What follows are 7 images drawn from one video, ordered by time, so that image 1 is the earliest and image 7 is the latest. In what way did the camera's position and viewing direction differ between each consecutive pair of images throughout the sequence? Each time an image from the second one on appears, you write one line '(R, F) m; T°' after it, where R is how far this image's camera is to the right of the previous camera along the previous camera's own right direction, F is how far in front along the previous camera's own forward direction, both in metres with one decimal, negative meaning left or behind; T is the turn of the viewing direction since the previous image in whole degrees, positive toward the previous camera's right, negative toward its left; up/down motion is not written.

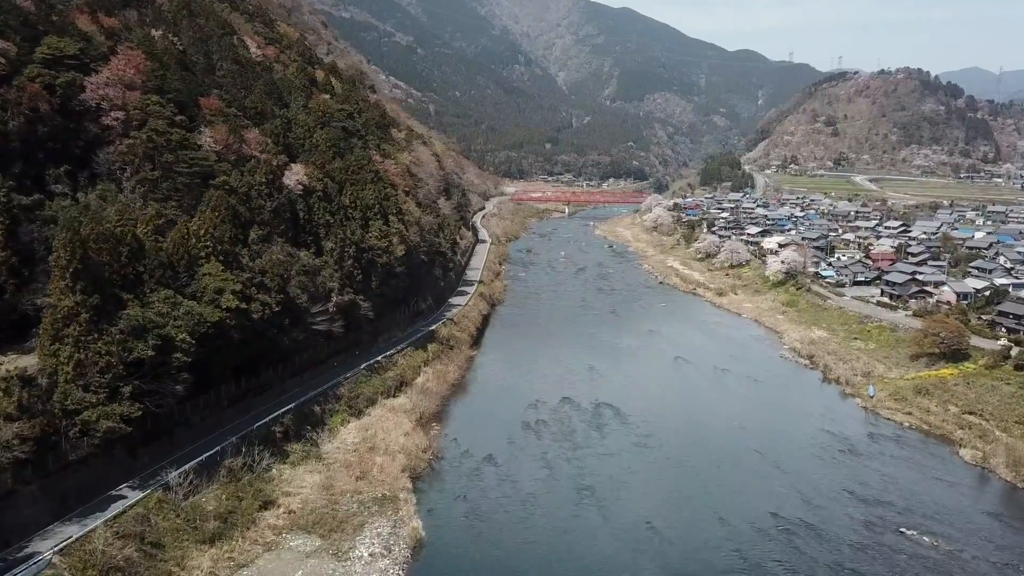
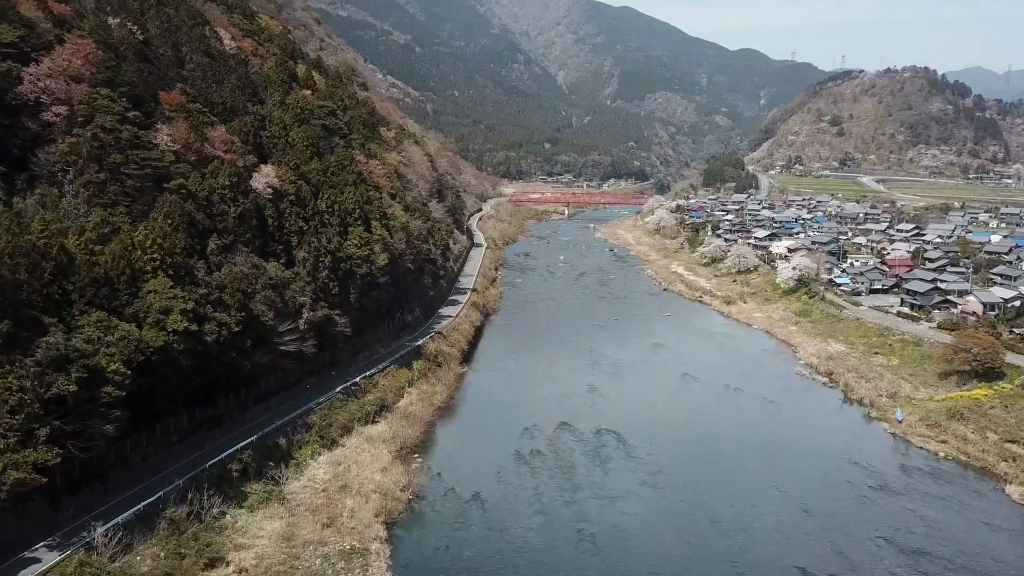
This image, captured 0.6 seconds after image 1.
(+0.1, +1.3) m; 0°
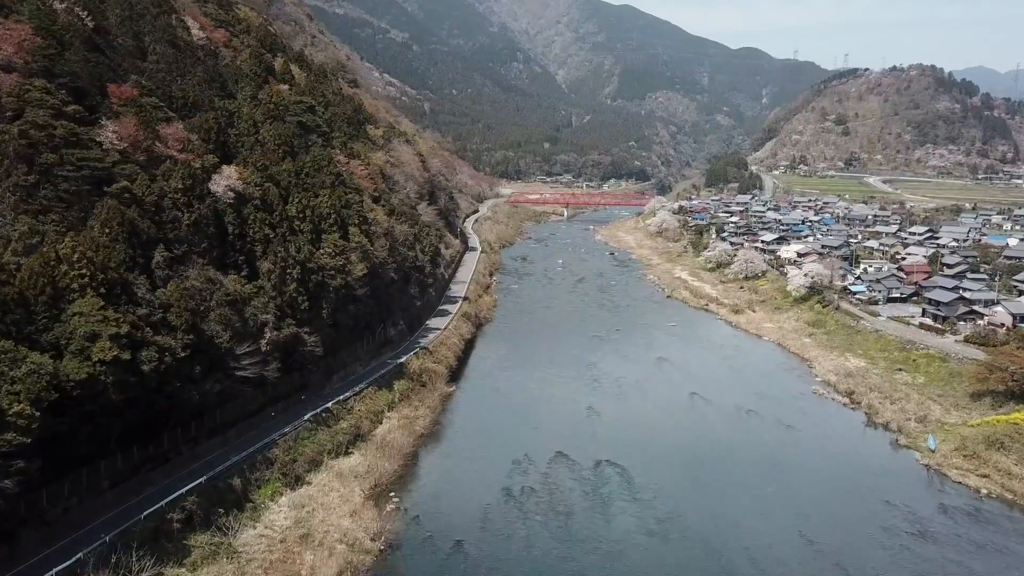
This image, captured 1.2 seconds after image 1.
(+0.1, +1.3) m; 0°
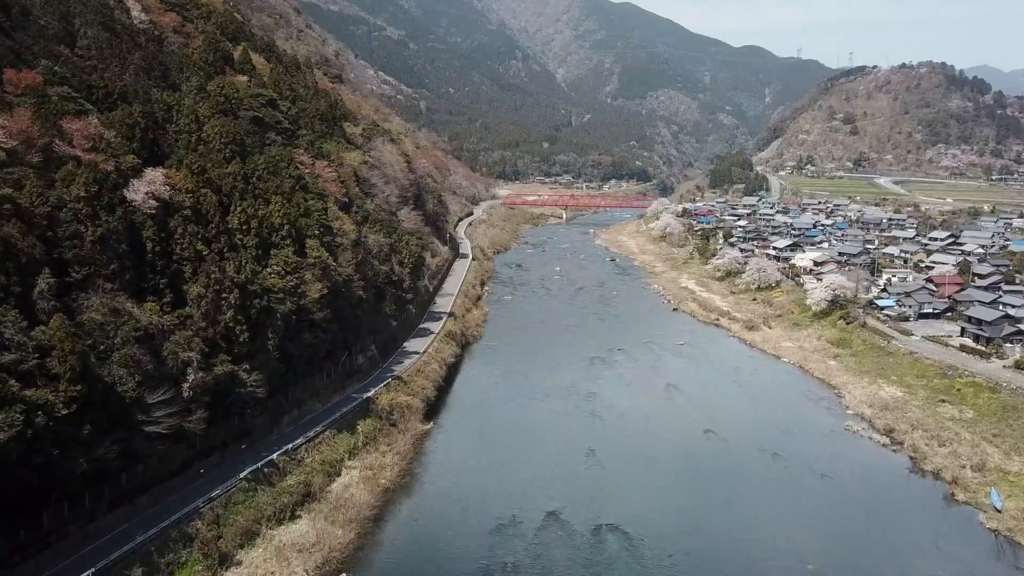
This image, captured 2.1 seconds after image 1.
(+0.2, +1.9) m; 0°
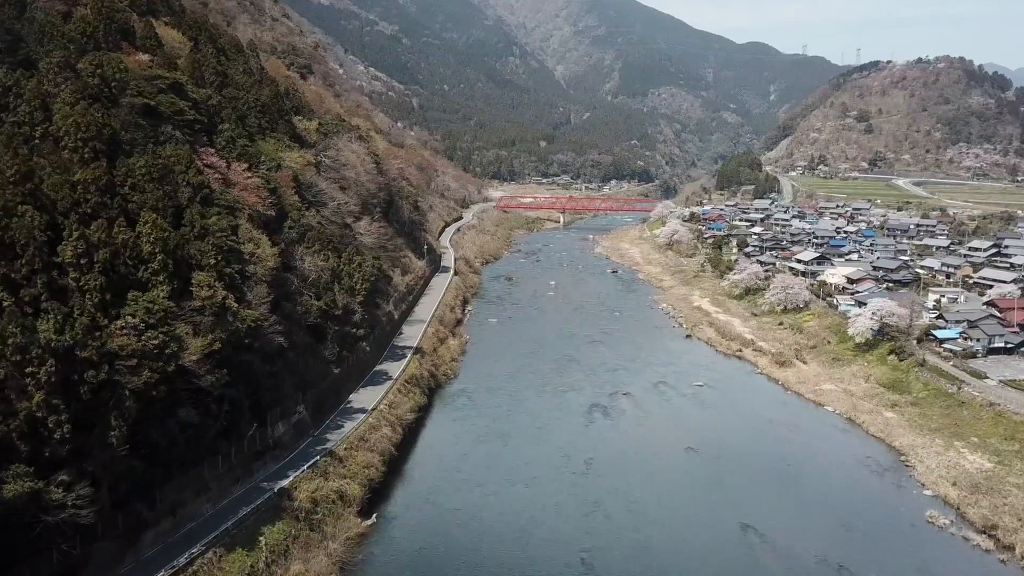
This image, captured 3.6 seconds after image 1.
(+0.3, +3.1) m; 0°
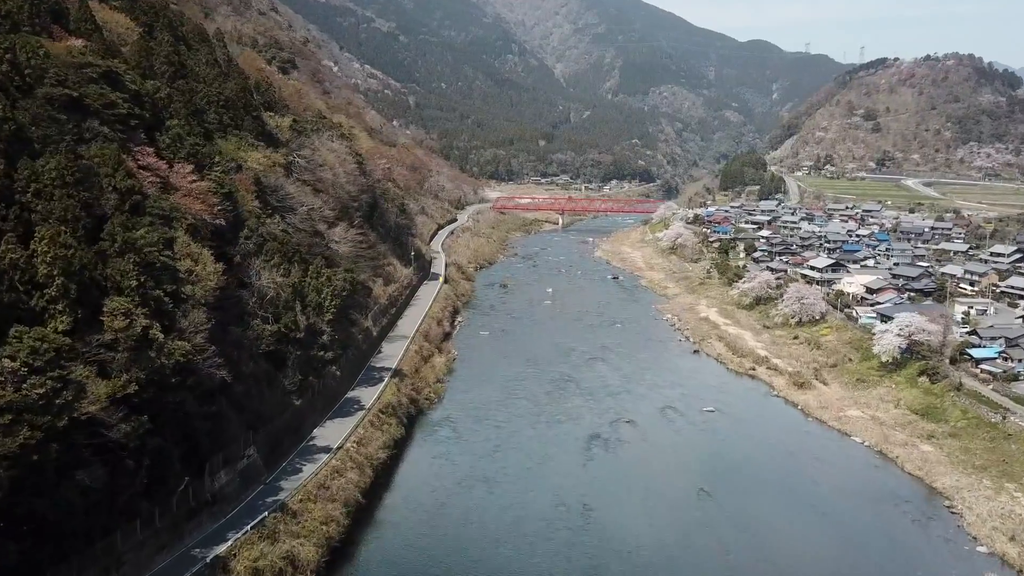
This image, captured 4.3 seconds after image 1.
(+0.1, +1.4) m; 0°
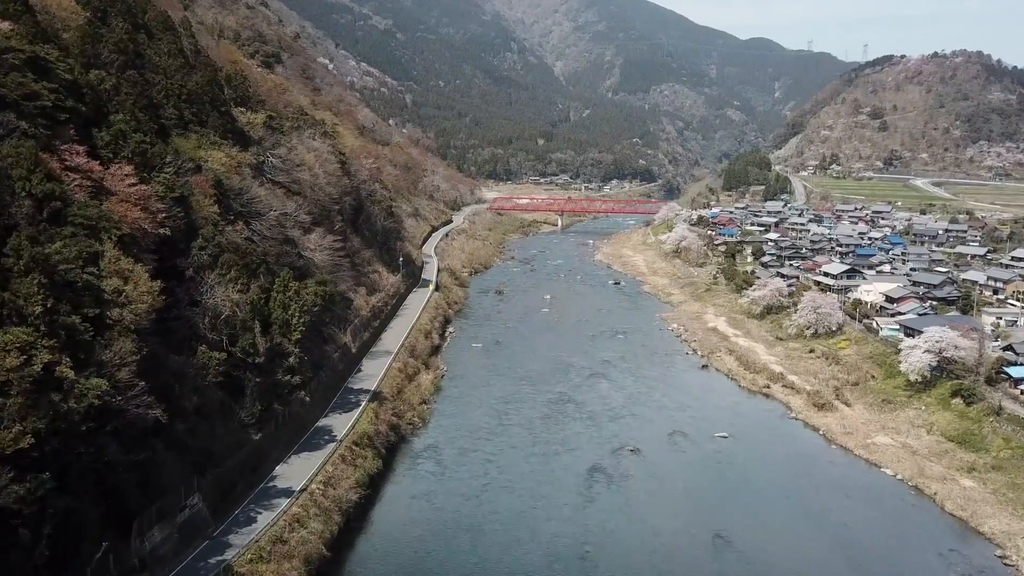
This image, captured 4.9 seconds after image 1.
(+0.1, +1.2) m; 0°
